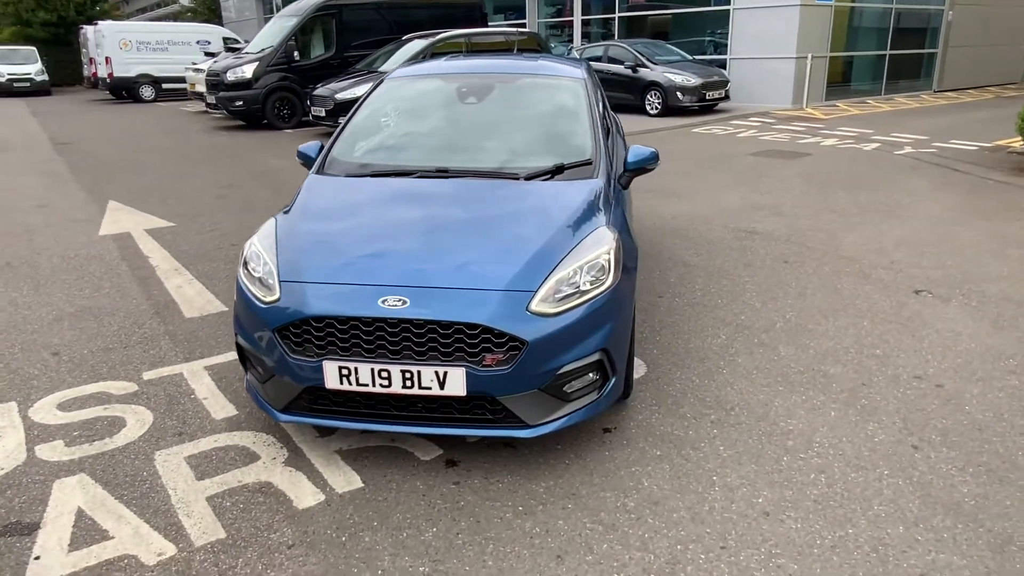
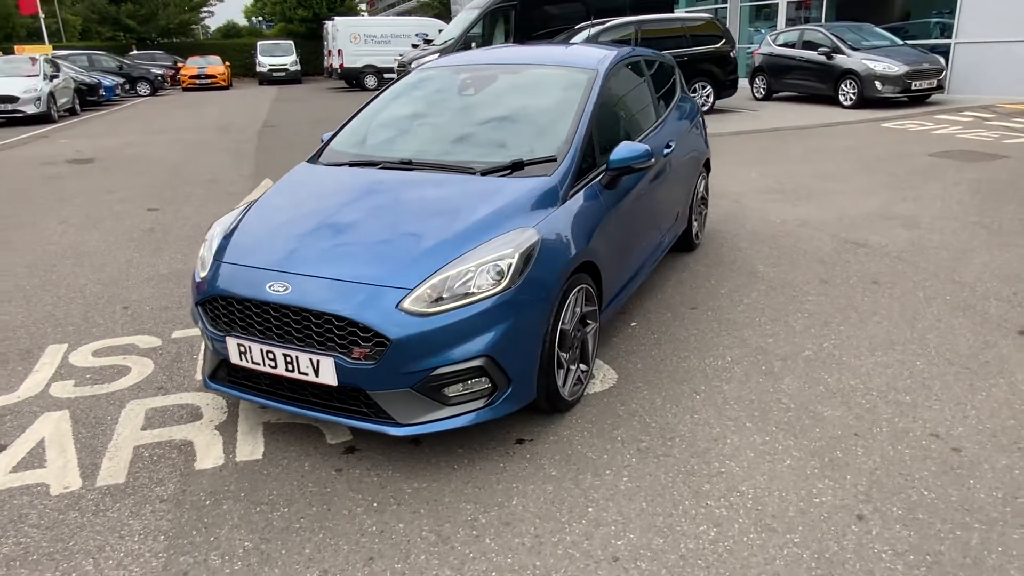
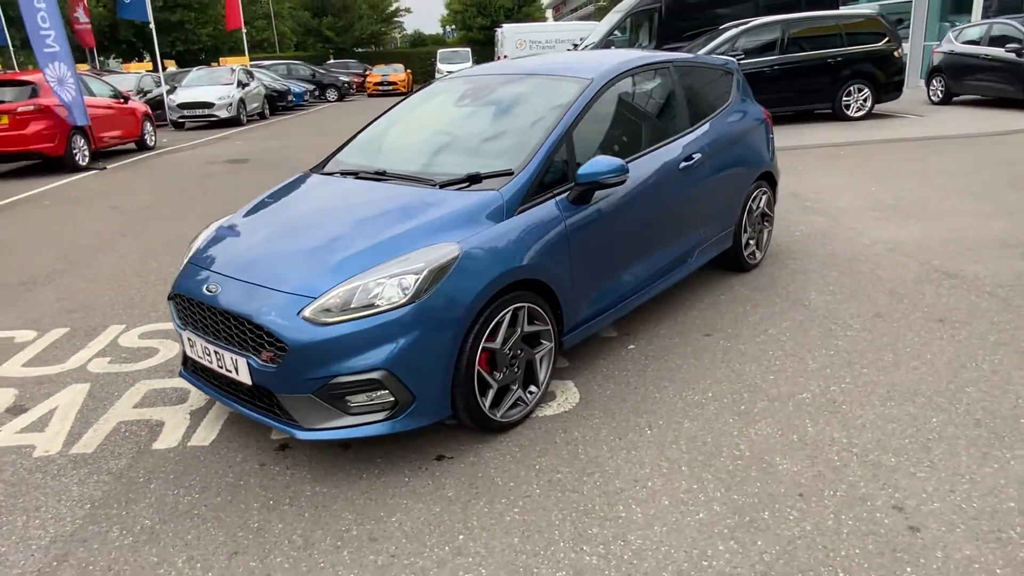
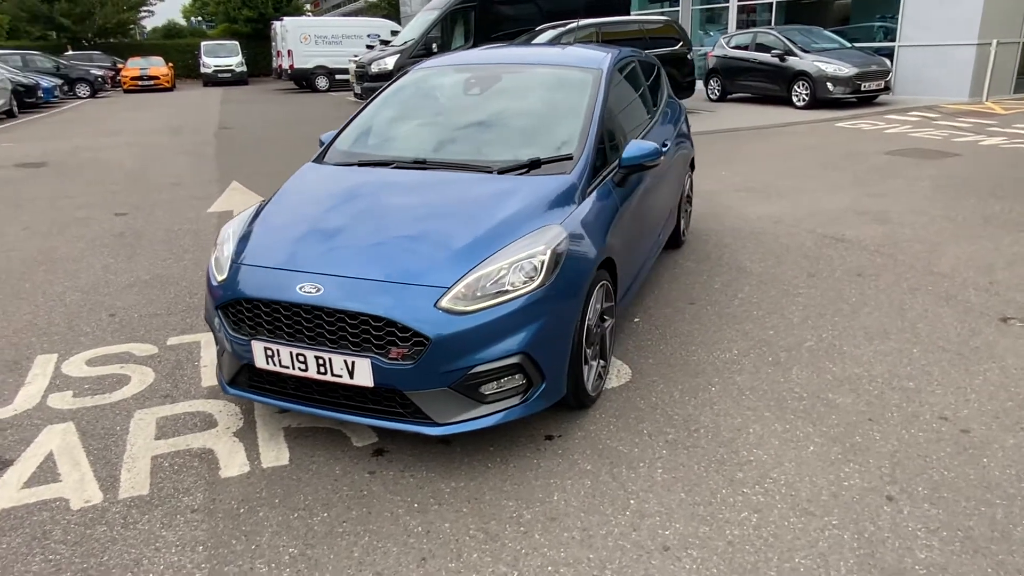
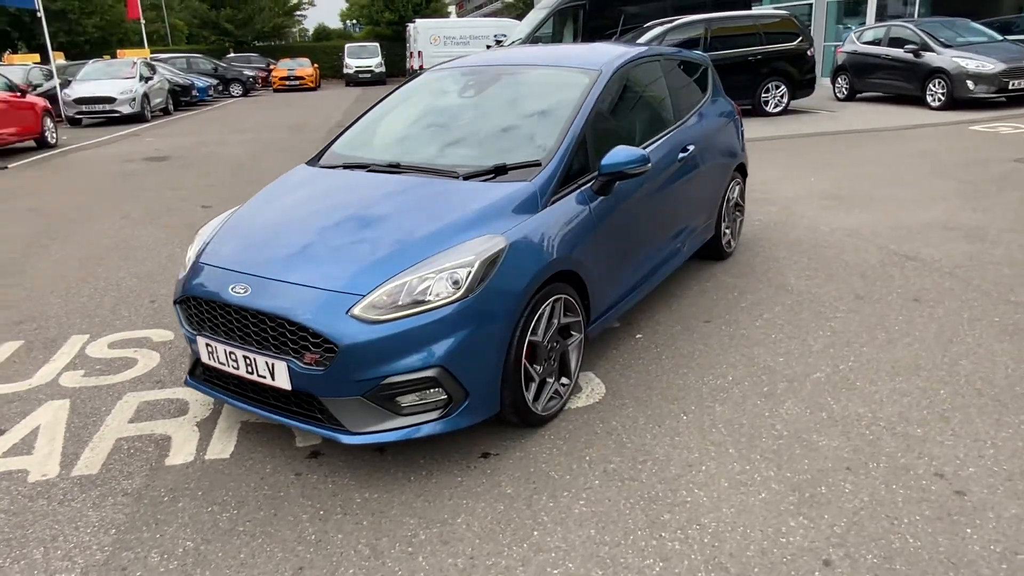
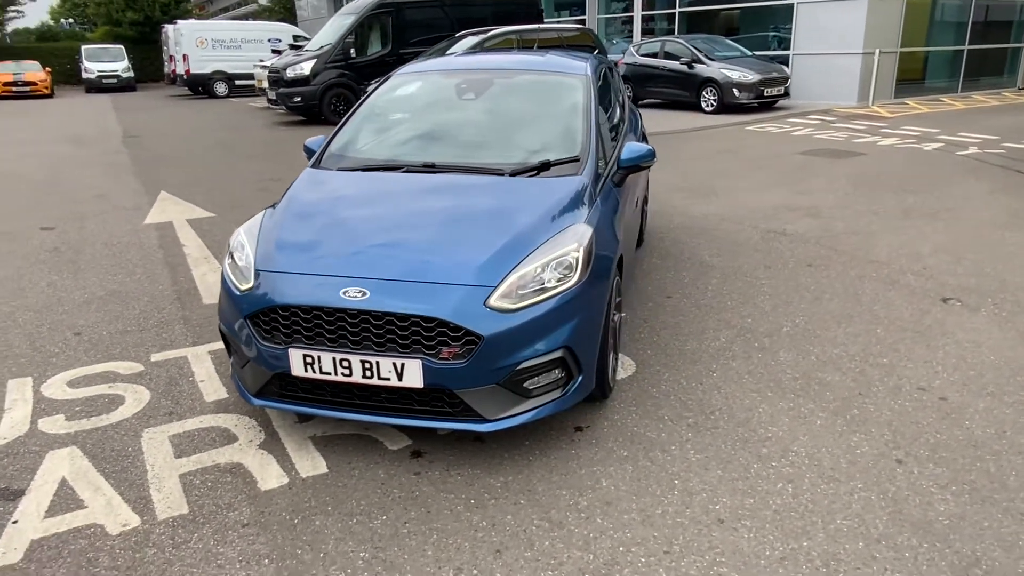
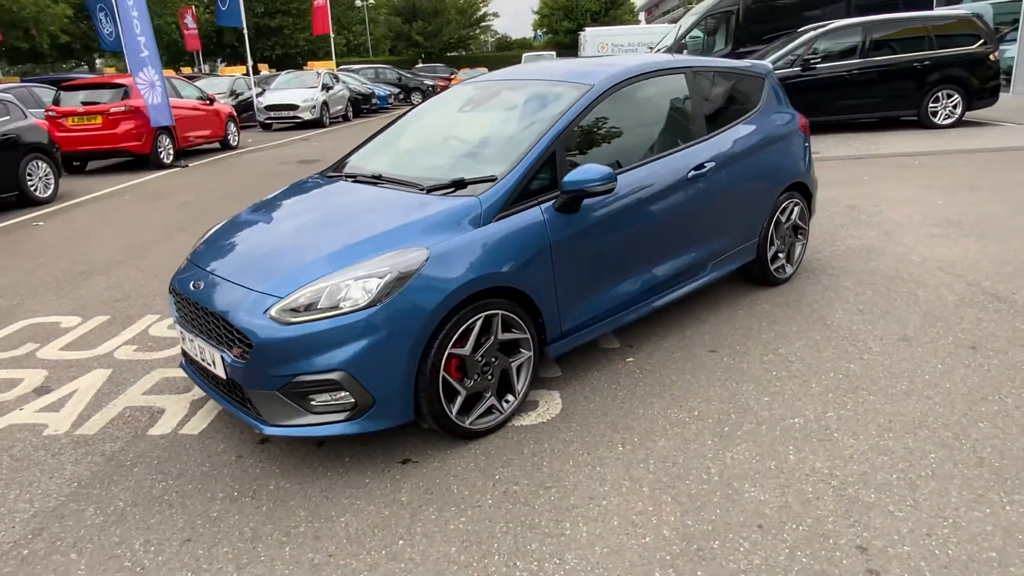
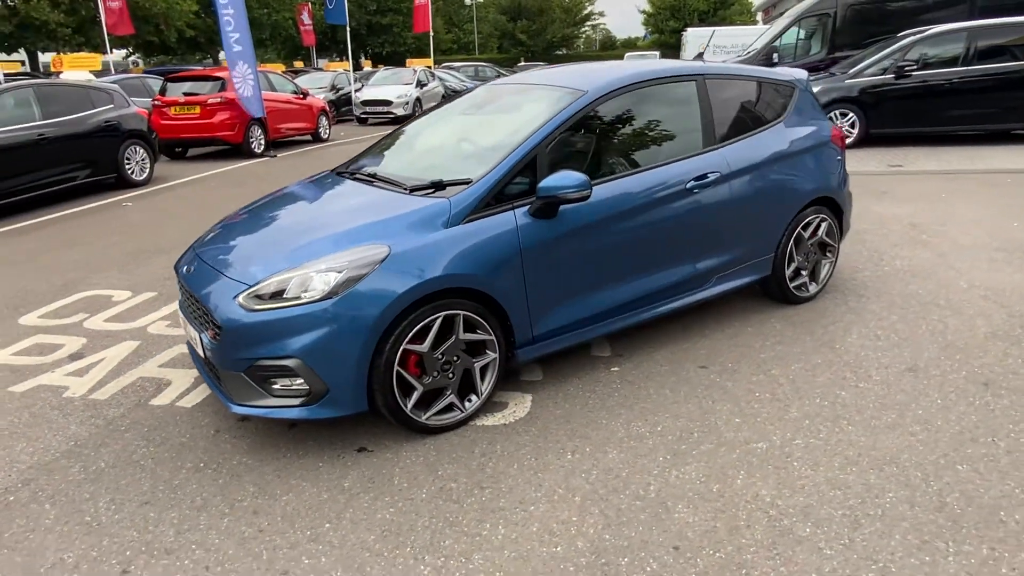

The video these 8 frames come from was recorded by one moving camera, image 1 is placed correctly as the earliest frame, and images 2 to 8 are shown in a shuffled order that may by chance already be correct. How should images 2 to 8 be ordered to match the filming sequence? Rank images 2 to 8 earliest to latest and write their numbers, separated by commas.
6, 4, 2, 5, 3, 7, 8
